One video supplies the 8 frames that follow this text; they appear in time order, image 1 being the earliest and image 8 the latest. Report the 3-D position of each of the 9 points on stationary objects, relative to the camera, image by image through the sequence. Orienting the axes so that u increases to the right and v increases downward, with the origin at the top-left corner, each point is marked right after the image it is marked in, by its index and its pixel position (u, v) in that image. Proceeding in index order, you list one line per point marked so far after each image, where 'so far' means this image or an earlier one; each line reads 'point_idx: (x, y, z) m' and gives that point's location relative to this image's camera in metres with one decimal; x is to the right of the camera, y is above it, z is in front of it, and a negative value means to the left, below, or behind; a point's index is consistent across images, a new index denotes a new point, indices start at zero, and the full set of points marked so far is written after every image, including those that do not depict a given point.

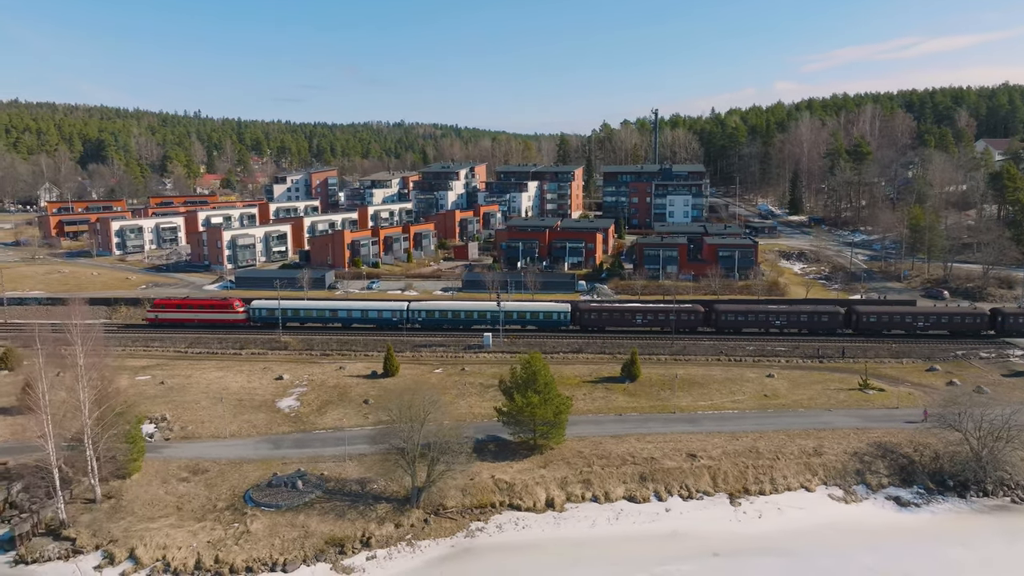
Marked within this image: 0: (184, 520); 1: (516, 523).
0: (-7.9, -5.6, +17.2) m
1: (+0.1, -5.8, +17.6) m
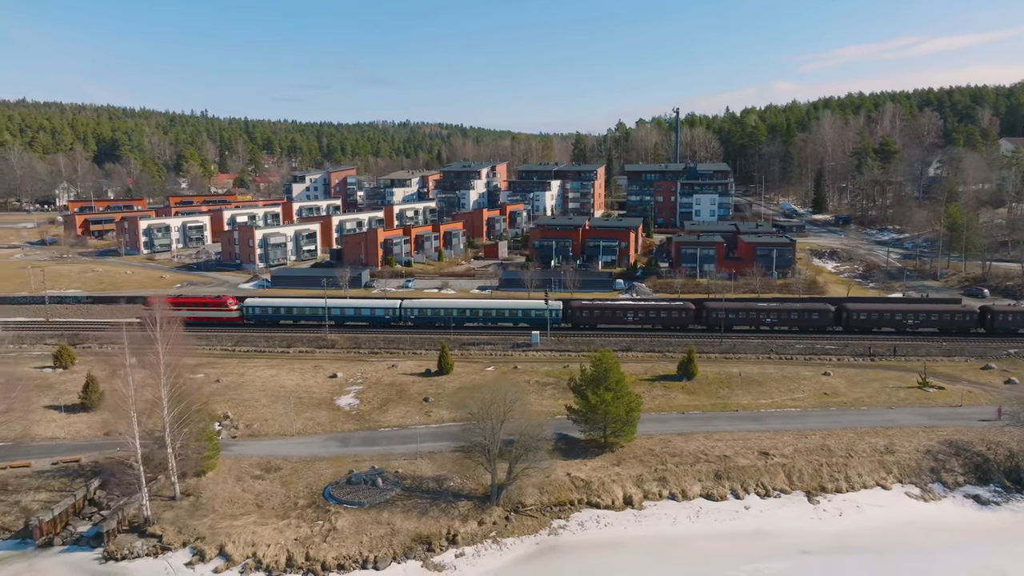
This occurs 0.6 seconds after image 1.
0: (-5.9, -5.5, +17.2) m
1: (+2.1, -5.7, +17.5) m
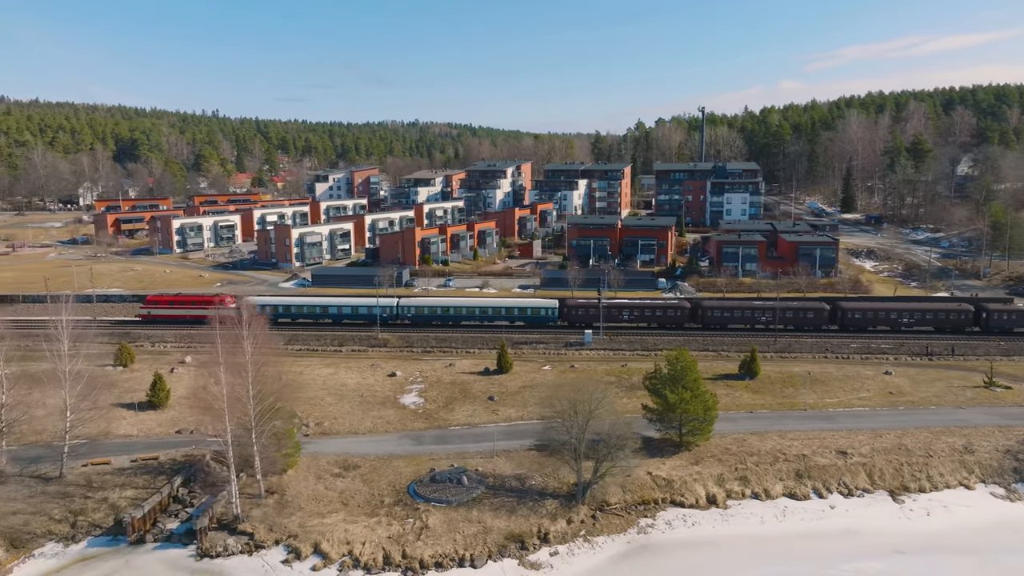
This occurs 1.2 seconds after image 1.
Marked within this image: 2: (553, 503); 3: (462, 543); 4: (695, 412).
0: (-3.7, -5.5, +17.2) m
1: (+4.2, -5.7, +17.5) m
2: (+1.0, -5.3, +17.5) m
3: (-1.1, -5.8, +16.0) m
4: (+5.0, -3.4, +19.5) m
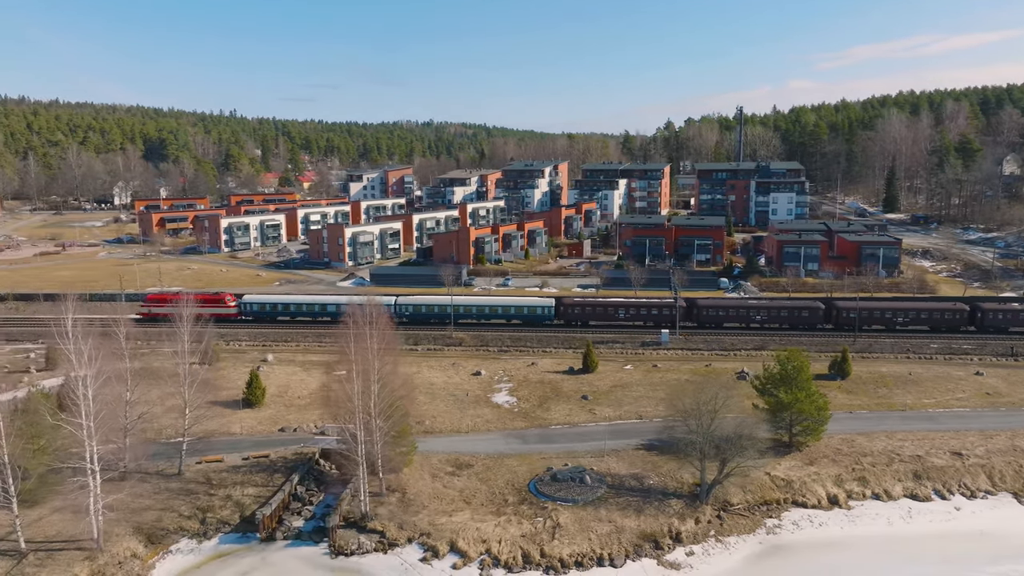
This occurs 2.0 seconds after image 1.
0: (-0.7, -5.5, +17.2) m
1: (+7.3, -5.7, +17.4) m
2: (+4.1, -5.3, +17.5) m
3: (+1.9, -5.7, +15.9) m
4: (+8.1, -3.4, +19.4) m
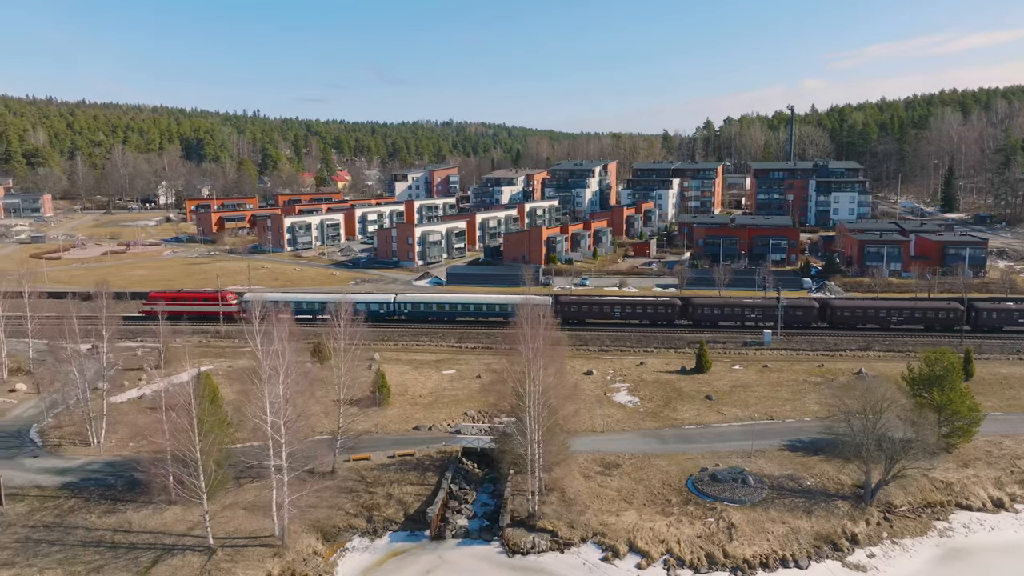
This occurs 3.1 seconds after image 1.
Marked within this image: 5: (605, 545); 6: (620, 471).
0: (+3.3, -5.4, +17.1) m
1: (+11.3, -5.7, +17.2) m
2: (+8.1, -5.3, +17.3) m
3: (+5.9, -5.7, +15.8) m
4: (+12.2, -3.4, +19.1) m
5: (+2.1, -5.8, +16.0) m
6: (+2.9, -4.9, +19.1) m
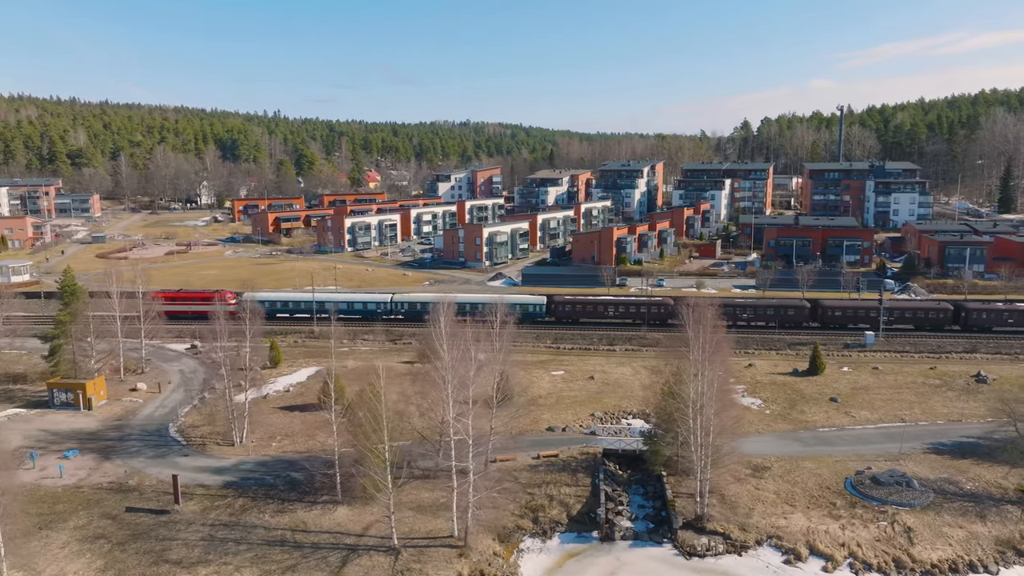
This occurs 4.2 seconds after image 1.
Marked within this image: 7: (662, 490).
0: (+7.3, -5.5, +17.0) m
1: (+15.3, -5.7, +17.0) m
2: (+12.1, -5.3, +17.2) m
3: (+9.9, -5.8, +15.7) m
4: (+16.2, -3.4, +18.9) m
5: (+6.0, -5.8, +15.9) m
6: (+6.9, -5.0, +19.0) m
7: (+3.9, -5.3, +18.5) m
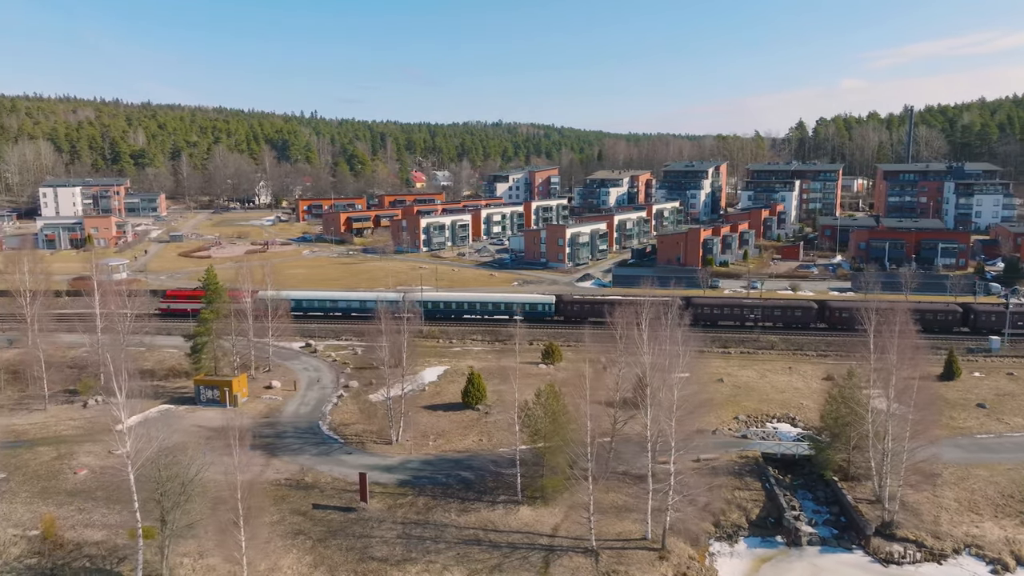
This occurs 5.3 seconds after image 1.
0: (+11.7, -5.6, +16.6) m
1: (+19.7, -5.9, +16.3) m
2: (+16.4, -5.5, +16.6) m
3: (+14.2, -5.9, +15.2) m
4: (+20.6, -3.6, +18.2) m
5: (+10.4, -5.9, +15.6) m
6: (+11.4, -5.1, +18.6) m
7: (+8.3, -5.3, +18.2) m
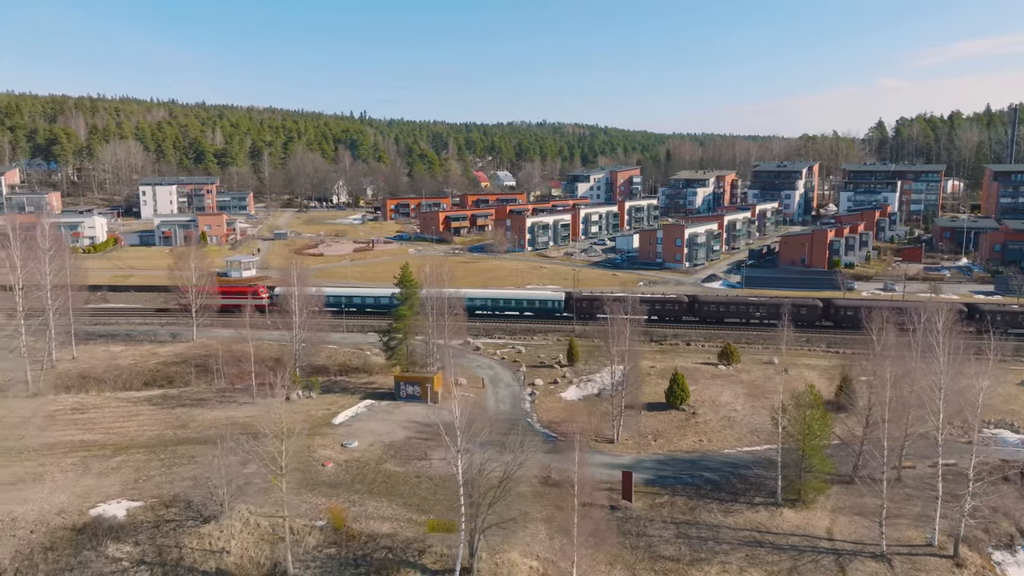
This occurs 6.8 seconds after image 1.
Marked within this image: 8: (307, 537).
0: (+17.9, -5.7, +15.9) m
1: (+25.8, -6.1, +15.2) m
2: (+22.6, -5.6, +15.7) m
3: (+20.3, -6.0, +14.4) m
4: (+26.9, -3.8, +17.1) m
5: (+16.5, -6.0, +14.9) m
6: (+17.7, -5.2, +17.9) m
7: (+14.6, -5.4, +17.6) m
8: (-4.4, -5.3, +15.2) m
